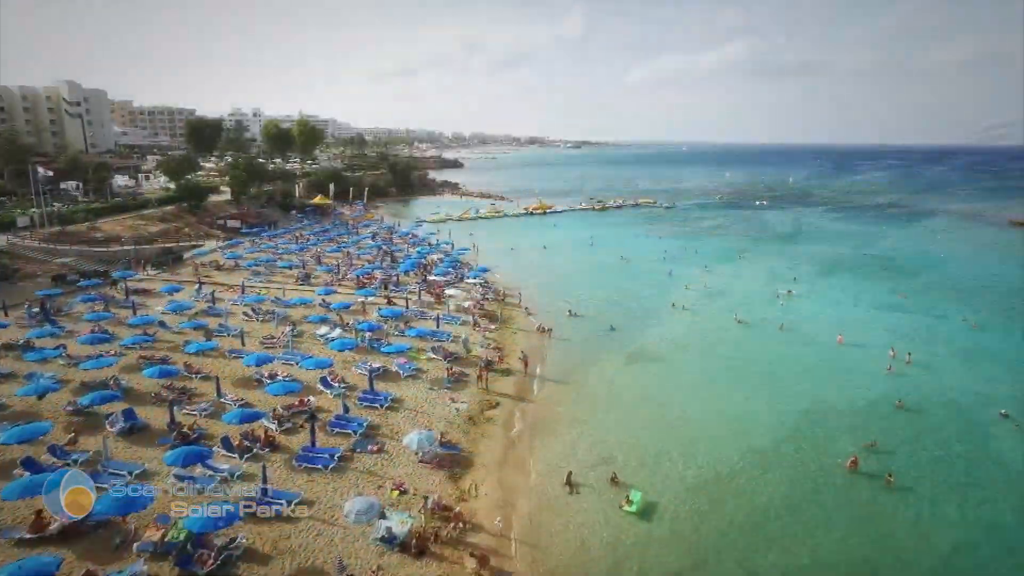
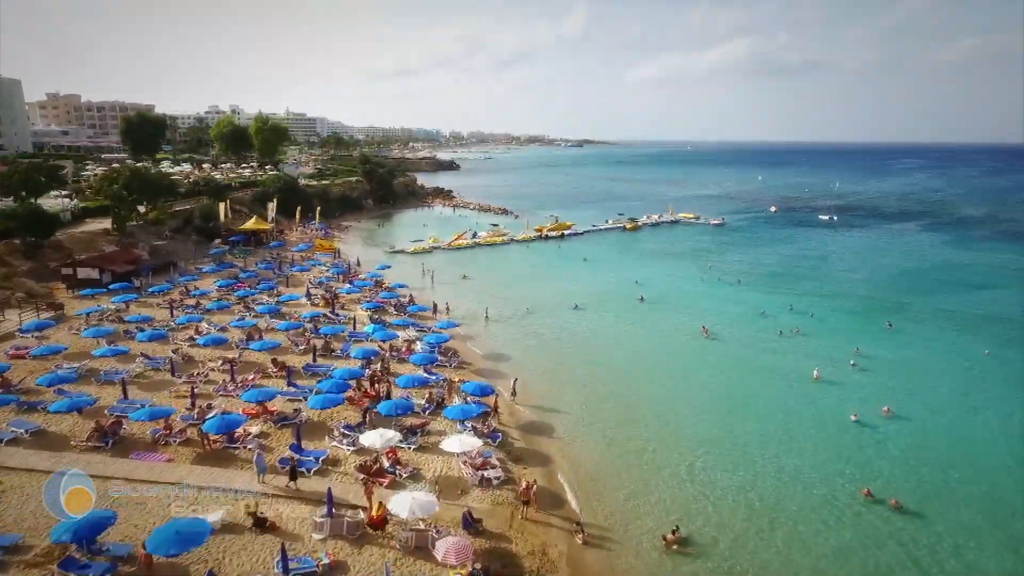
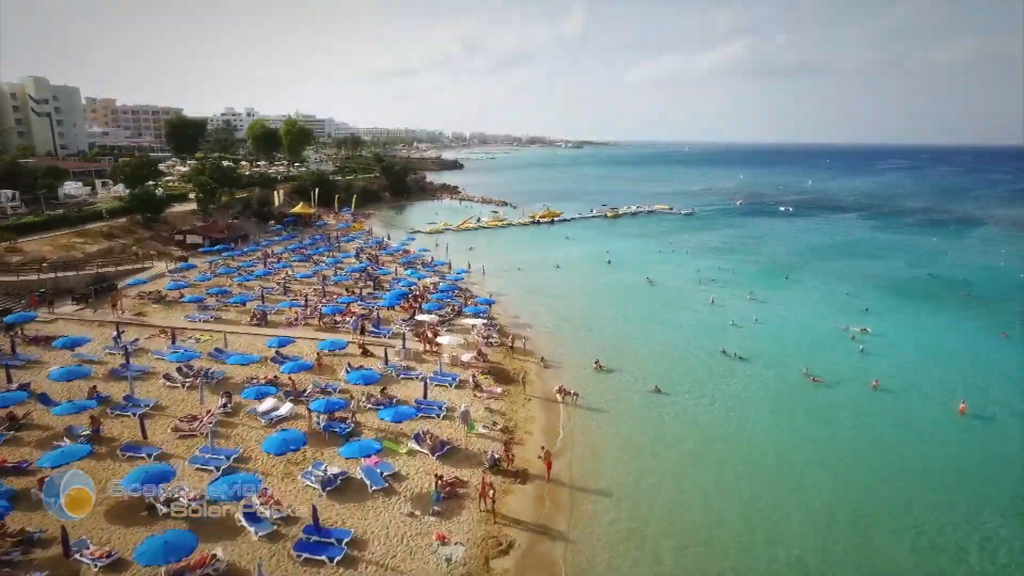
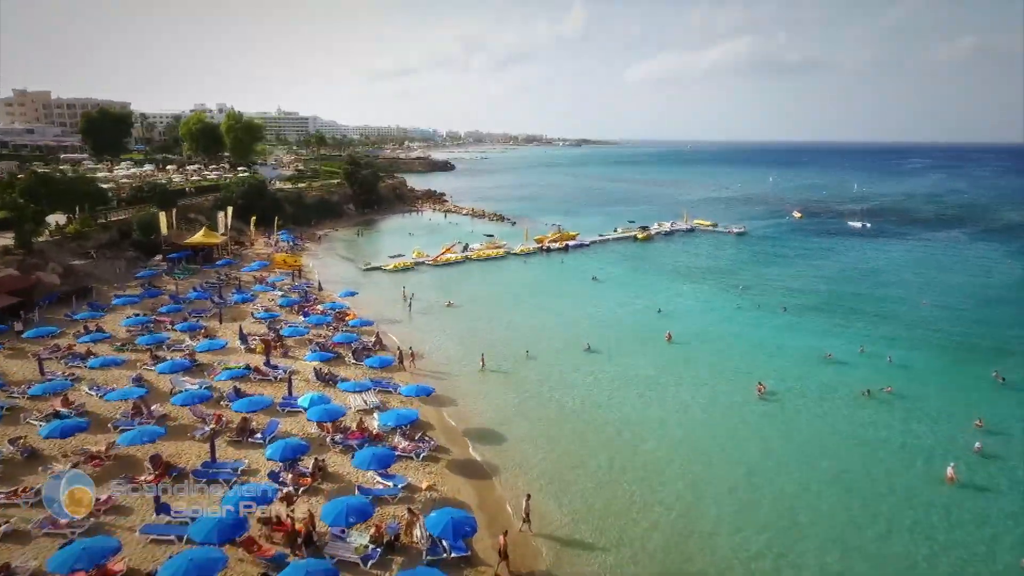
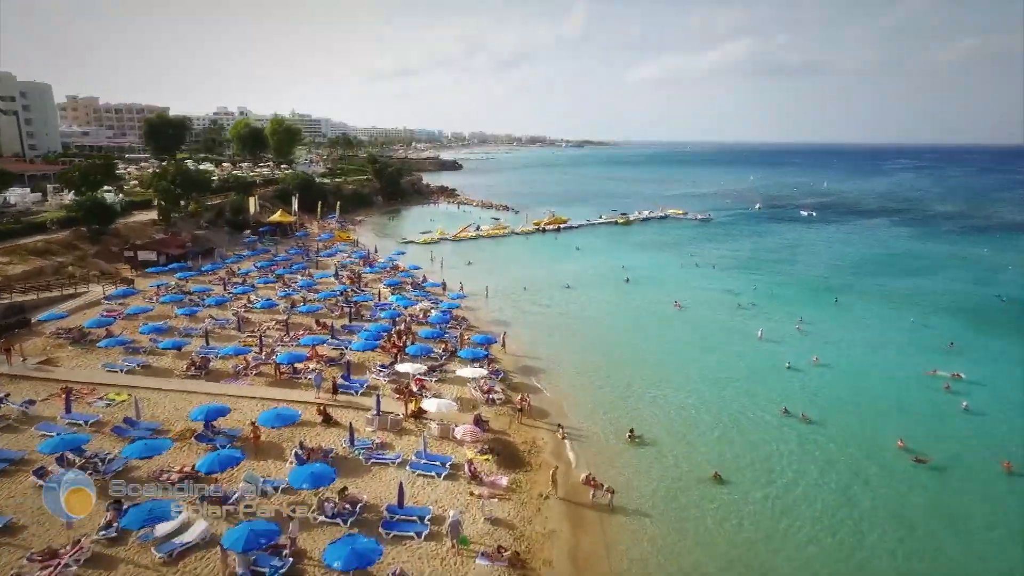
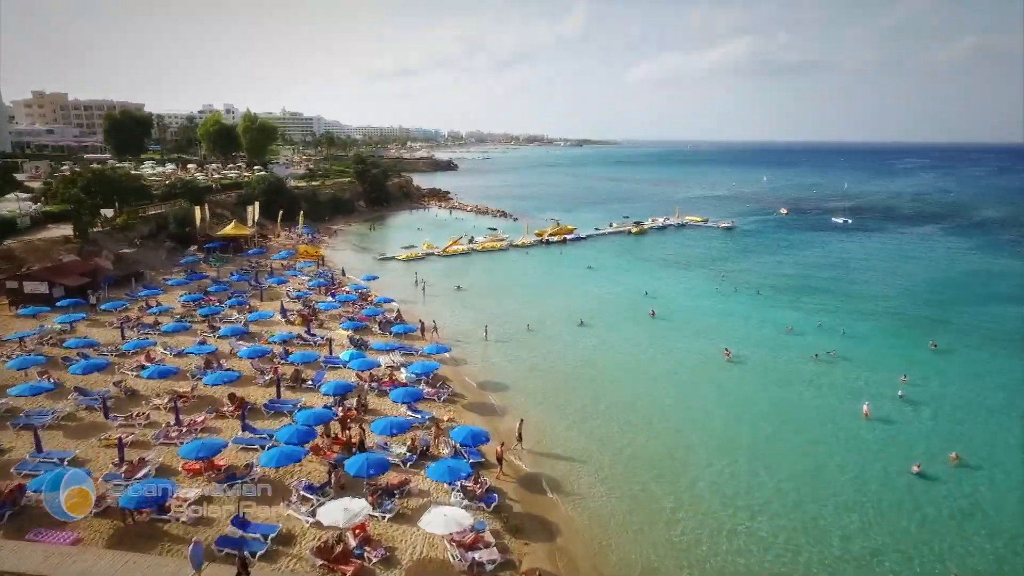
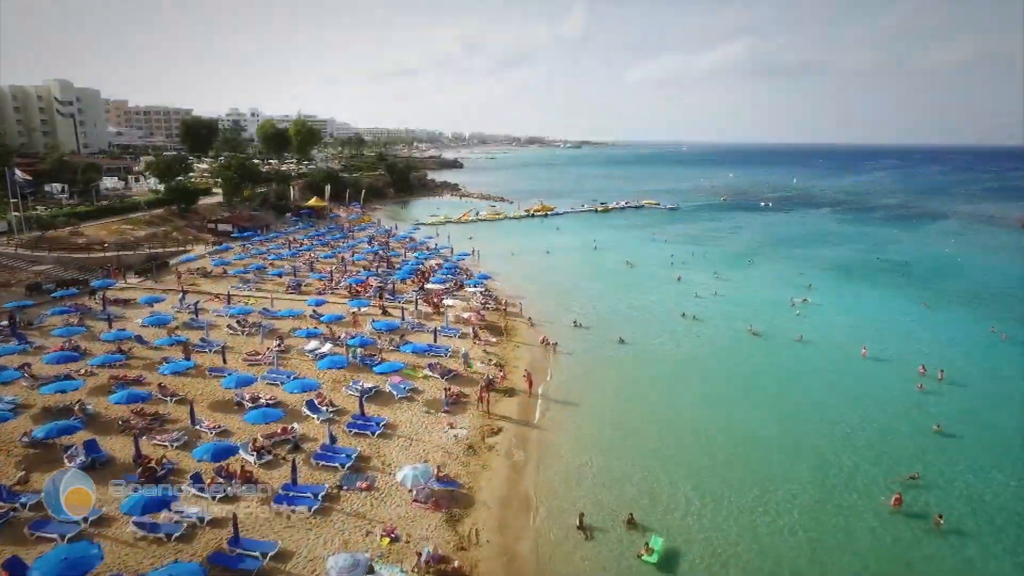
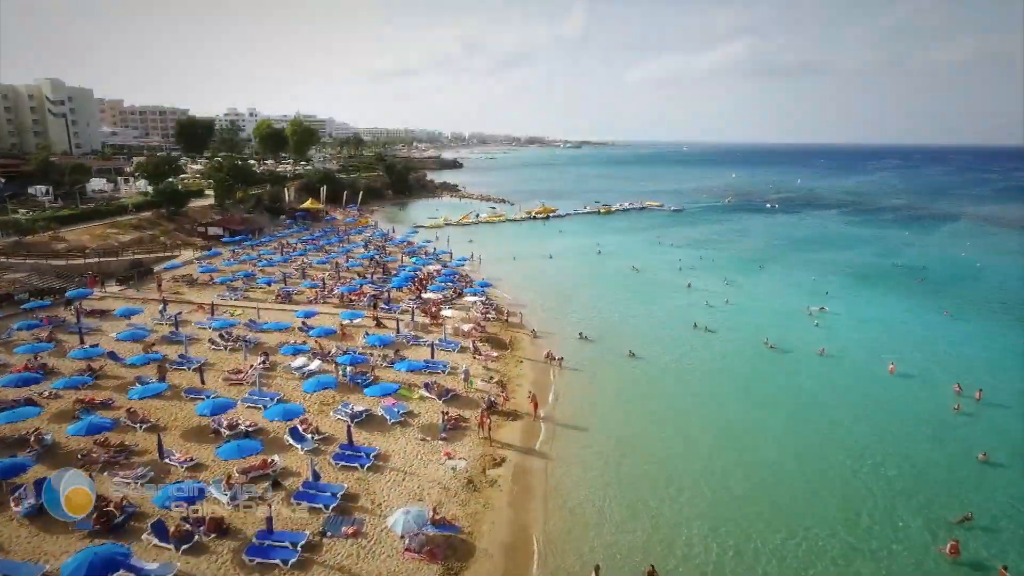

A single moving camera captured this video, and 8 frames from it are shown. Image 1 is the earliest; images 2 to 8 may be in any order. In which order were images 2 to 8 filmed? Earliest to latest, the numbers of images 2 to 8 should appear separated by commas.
7, 8, 3, 5, 2, 6, 4
